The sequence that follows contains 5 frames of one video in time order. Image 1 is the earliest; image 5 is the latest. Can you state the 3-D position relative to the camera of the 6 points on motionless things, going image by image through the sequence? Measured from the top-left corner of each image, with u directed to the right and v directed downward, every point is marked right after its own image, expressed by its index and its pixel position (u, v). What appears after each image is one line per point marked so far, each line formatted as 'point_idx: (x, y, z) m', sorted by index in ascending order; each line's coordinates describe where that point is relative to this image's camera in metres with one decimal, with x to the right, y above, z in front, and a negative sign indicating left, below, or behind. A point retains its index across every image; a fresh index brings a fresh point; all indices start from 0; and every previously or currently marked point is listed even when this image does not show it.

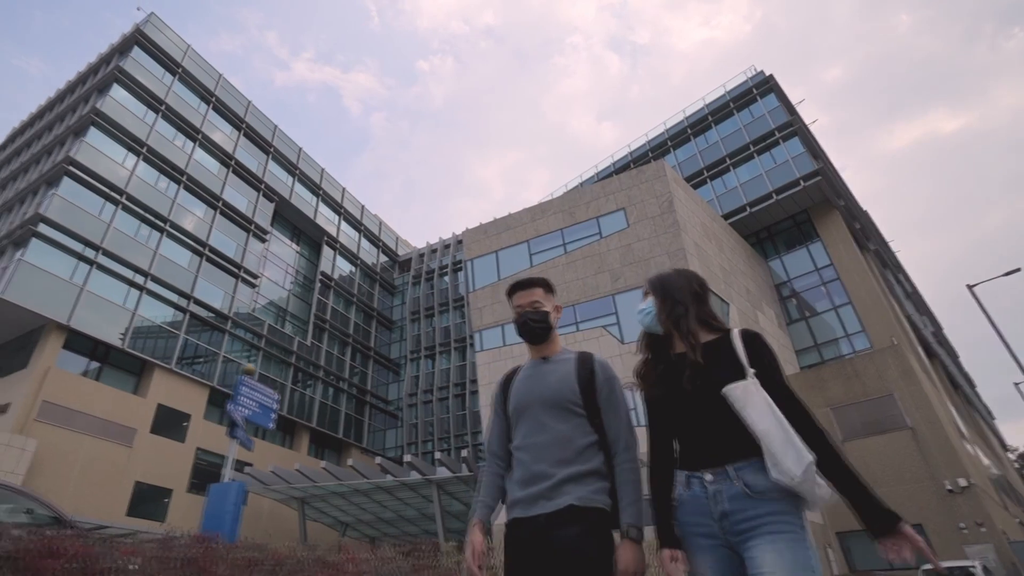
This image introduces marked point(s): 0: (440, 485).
0: (-2.5, -6.7, +19.2) m
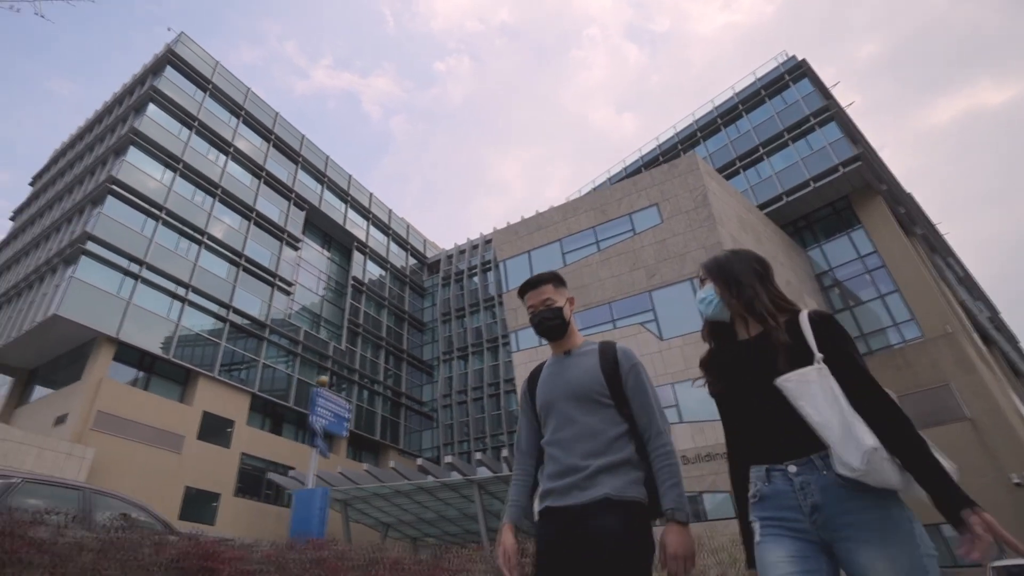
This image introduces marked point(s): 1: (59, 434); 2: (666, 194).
0: (-1.1, -6.8, +19.2) m
1: (-14.9, -4.8, +18.3) m
2: (+5.5, +3.3, +19.8) m
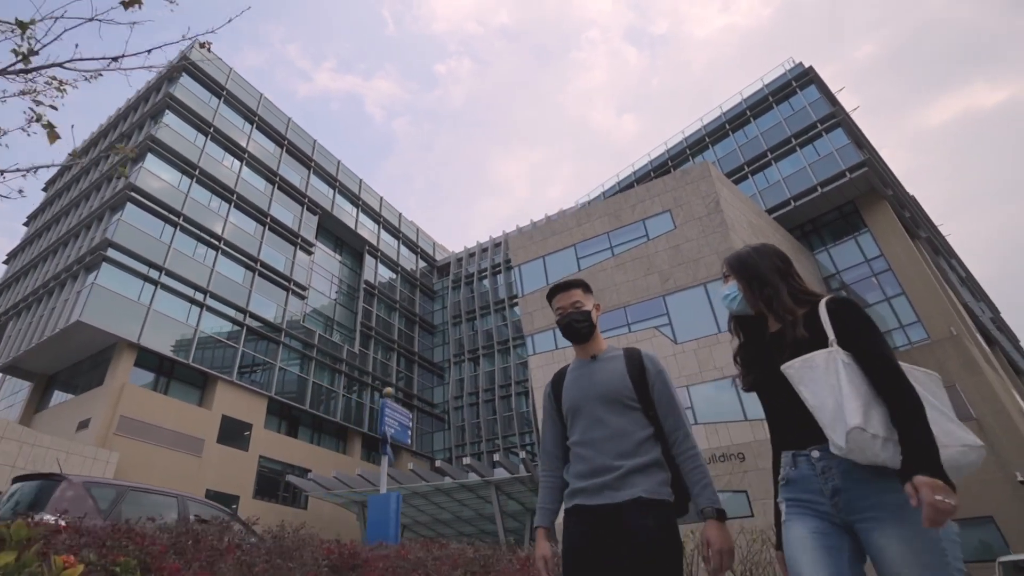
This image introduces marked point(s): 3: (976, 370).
0: (-0.5, -6.9, +19.6) m
1: (-14.3, -5.0, +18.6) m
2: (+6.0, +3.2, +20.1) m
3: (+15.8, -2.8, +19.0) m
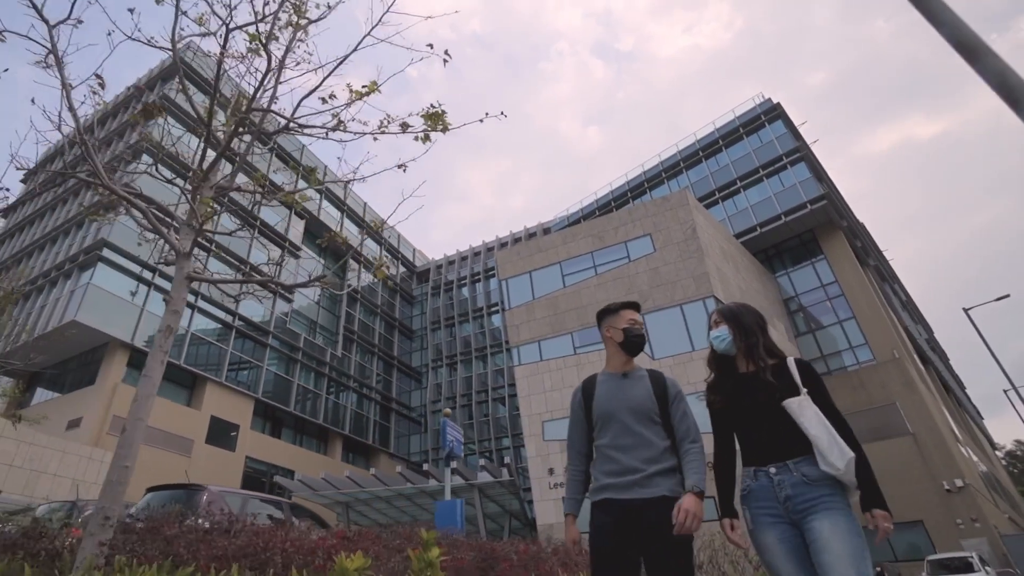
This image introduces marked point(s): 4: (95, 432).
0: (-1.1, -7.4, +20.7) m
1: (-14.8, -5.0, +18.8) m
2: (+5.7, +2.5, +21.7) m
3: (+15.3, -3.8, +21.2) m
4: (-13.9, -4.8, +18.6) m
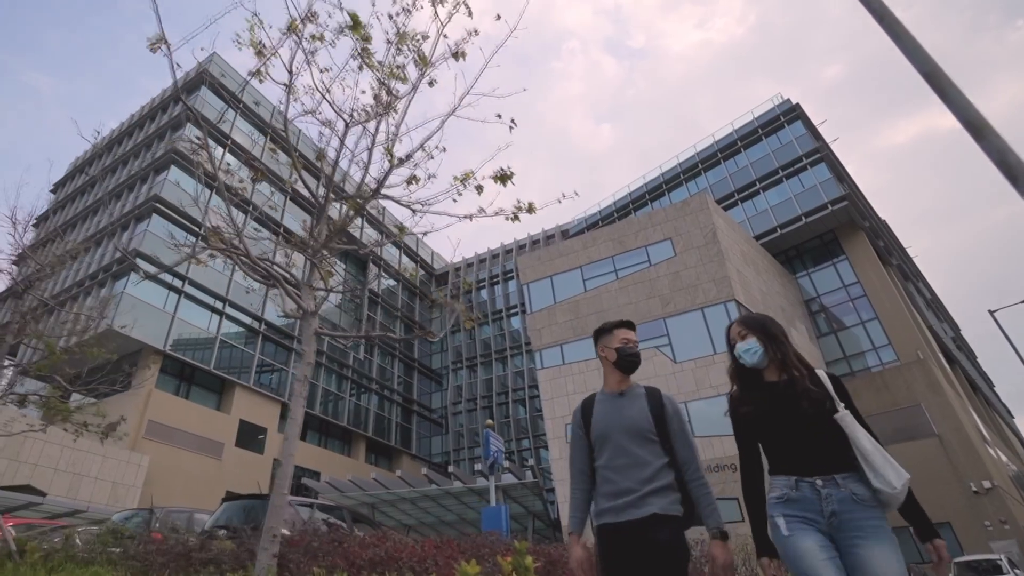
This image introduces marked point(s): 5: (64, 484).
0: (-0.3, -7.6, +21.0) m
1: (-14.0, -5.3, +19.4) m
2: (+6.5, +2.4, +21.8) m
3: (+16.2, -3.9, +21.1) m
4: (-13.1, -5.1, +19.1) m
5: (-13.7, -6.0, +16.9) m
